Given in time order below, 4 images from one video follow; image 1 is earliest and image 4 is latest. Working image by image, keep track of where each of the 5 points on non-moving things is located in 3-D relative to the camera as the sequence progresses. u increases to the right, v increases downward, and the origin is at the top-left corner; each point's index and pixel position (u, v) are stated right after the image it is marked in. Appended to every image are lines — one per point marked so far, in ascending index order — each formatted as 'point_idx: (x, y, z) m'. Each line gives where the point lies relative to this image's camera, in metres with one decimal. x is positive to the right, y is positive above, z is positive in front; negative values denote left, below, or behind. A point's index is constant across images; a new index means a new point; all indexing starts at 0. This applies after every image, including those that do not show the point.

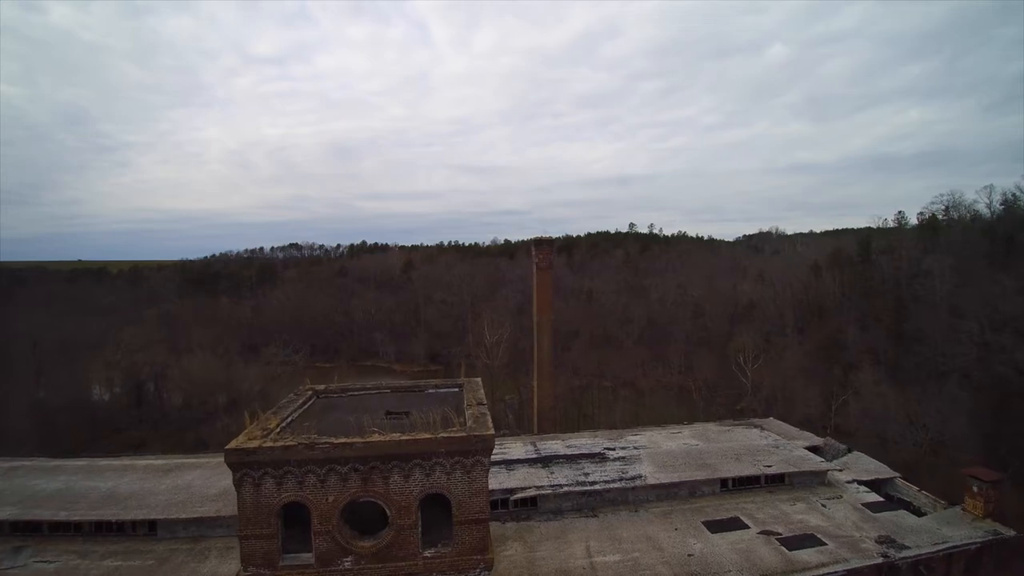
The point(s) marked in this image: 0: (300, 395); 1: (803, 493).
0: (-1.9, -1.0, +4.7) m
1: (+4.5, -3.2, +8.0) m
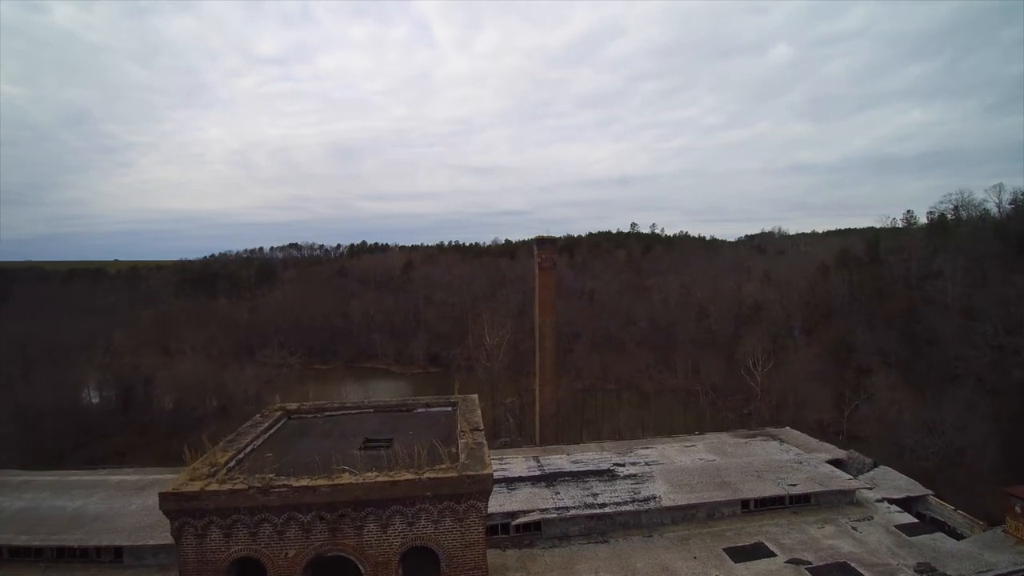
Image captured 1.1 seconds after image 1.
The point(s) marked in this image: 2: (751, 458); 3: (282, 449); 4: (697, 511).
0: (-1.9, -1.0, +4.0) m
1: (+4.6, -3.2, +7.4) m
2: (+3.9, -2.8, +8.4) m
3: (-1.5, -1.1, +3.5) m
4: (+2.5, -3.0, +6.9) m
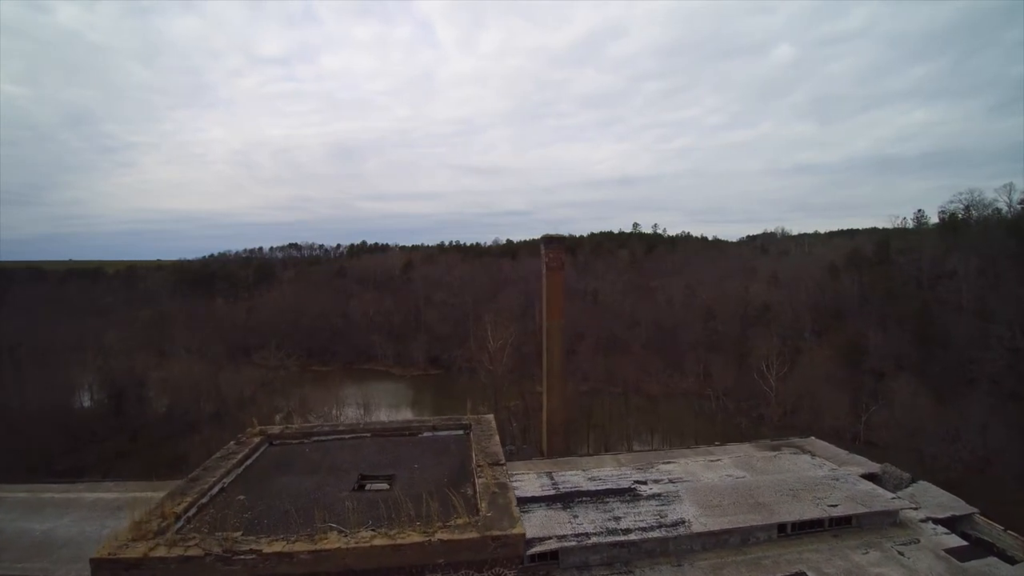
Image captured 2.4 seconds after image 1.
0: (-1.8, -1.0, +3.4) m
1: (+4.7, -3.3, +6.7) m
2: (+4.0, -2.8, +7.7) m
3: (-1.4, -1.1, +2.9) m
4: (+2.6, -3.0, +6.3) m
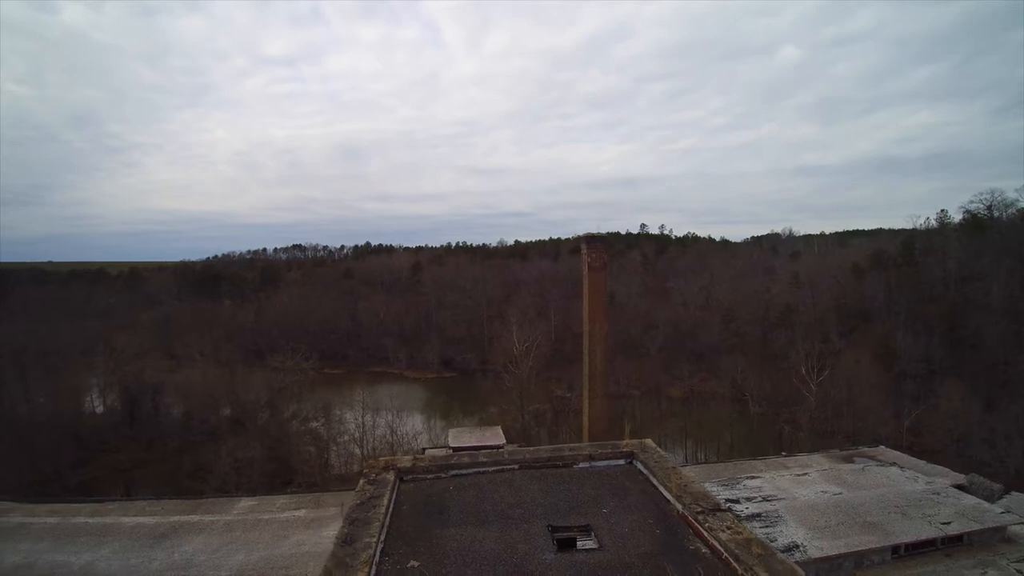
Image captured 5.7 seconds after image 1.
0: (-0.7, -1.0, +2.8) m
1: (+5.7, -3.3, +6.1) m
2: (+5.1, -2.8, +7.1) m
3: (-0.4, -1.1, +2.2) m
4: (+3.6, -3.0, +5.6) m
